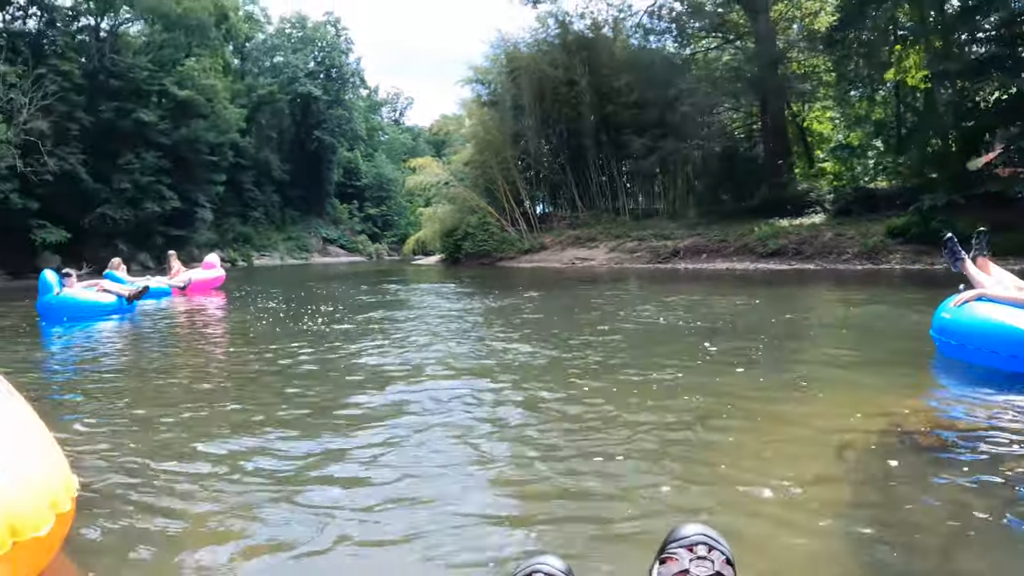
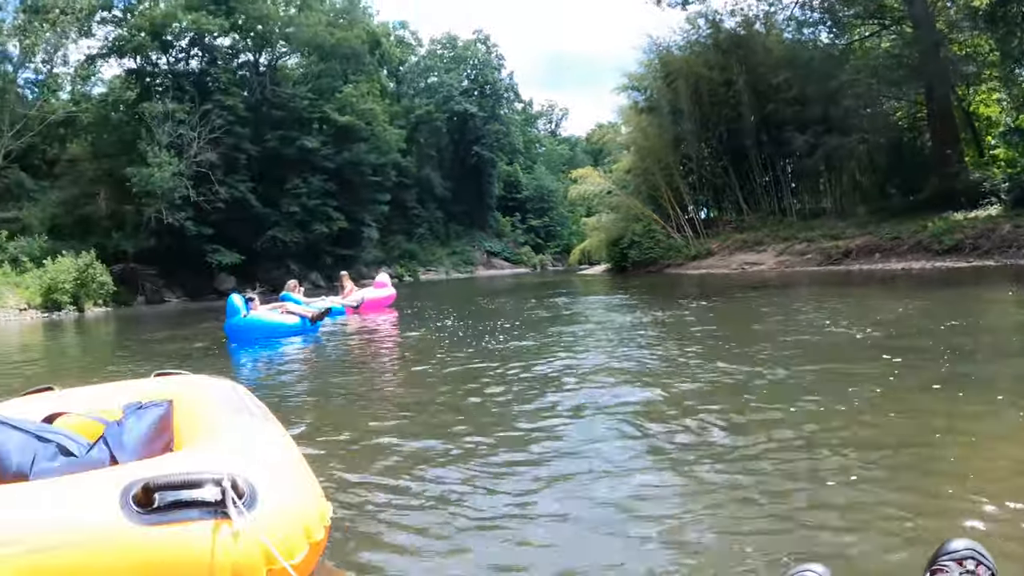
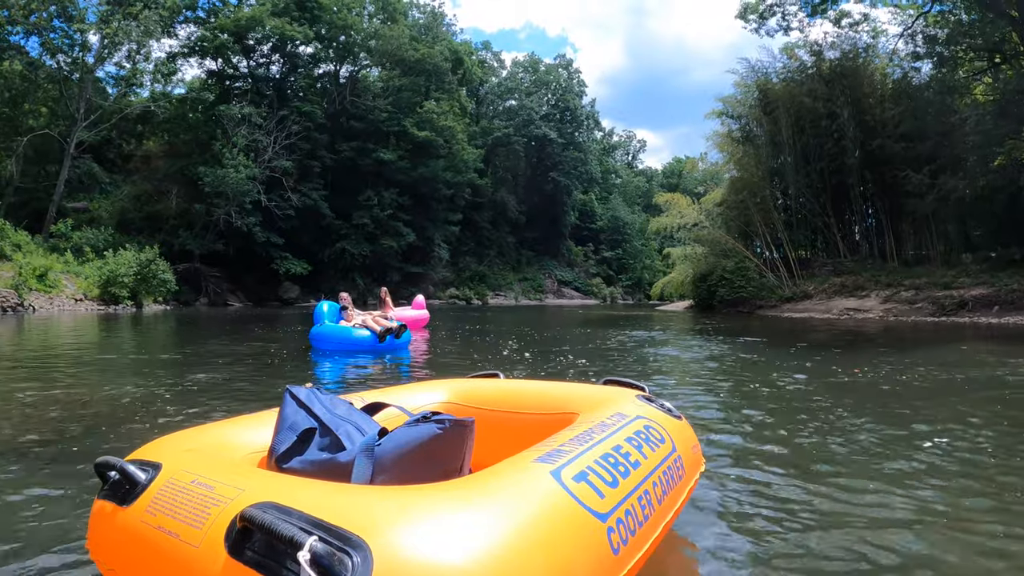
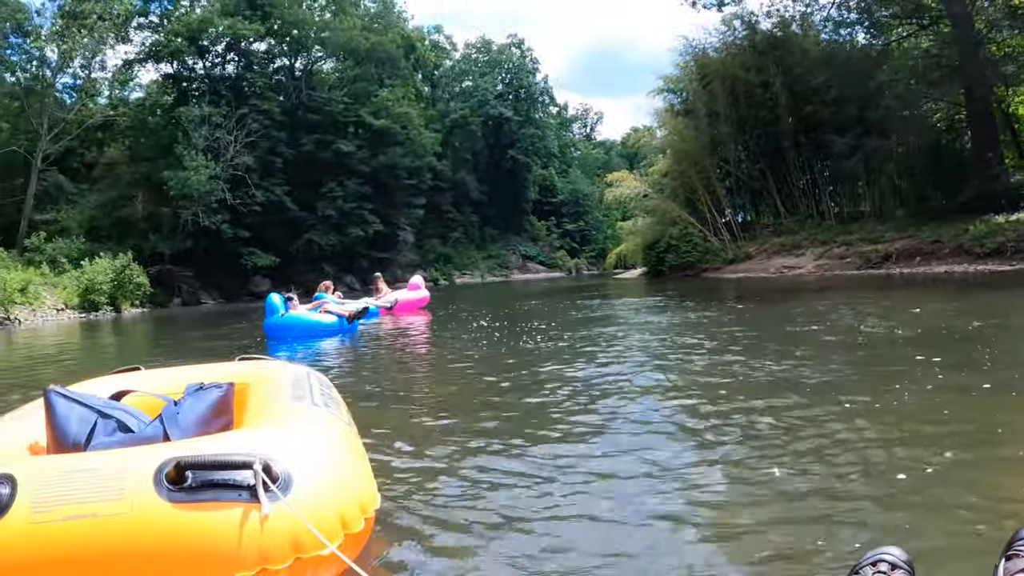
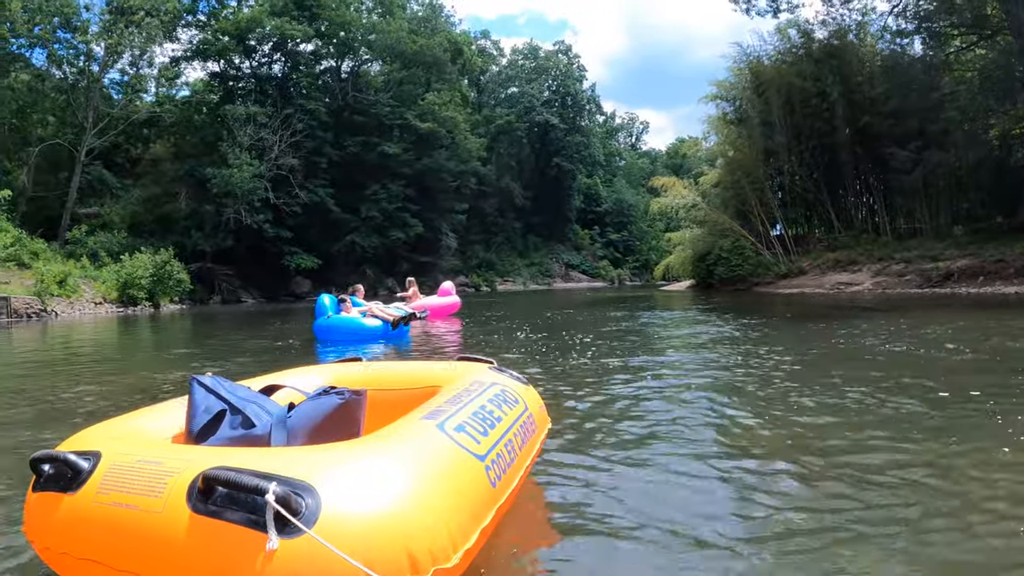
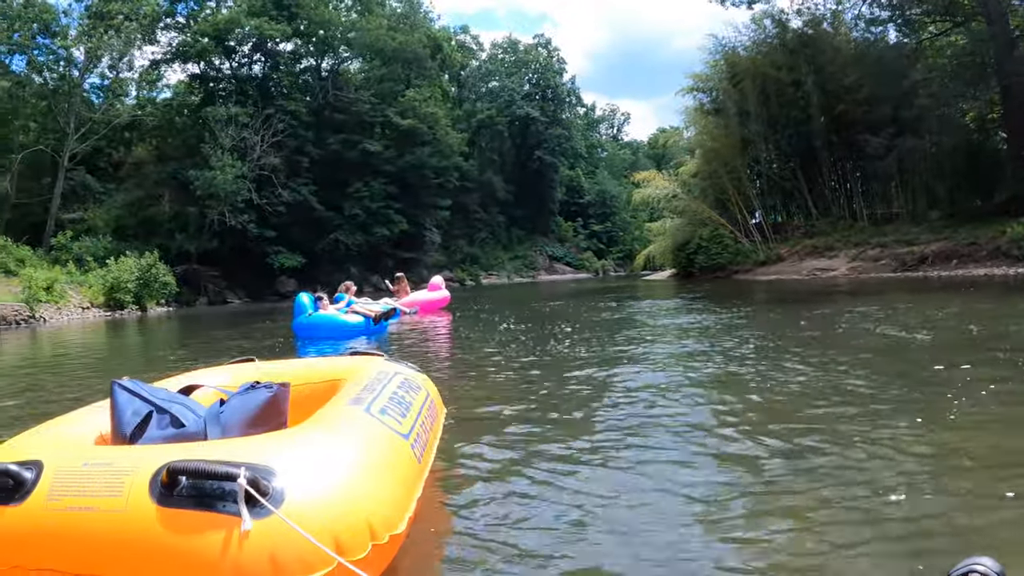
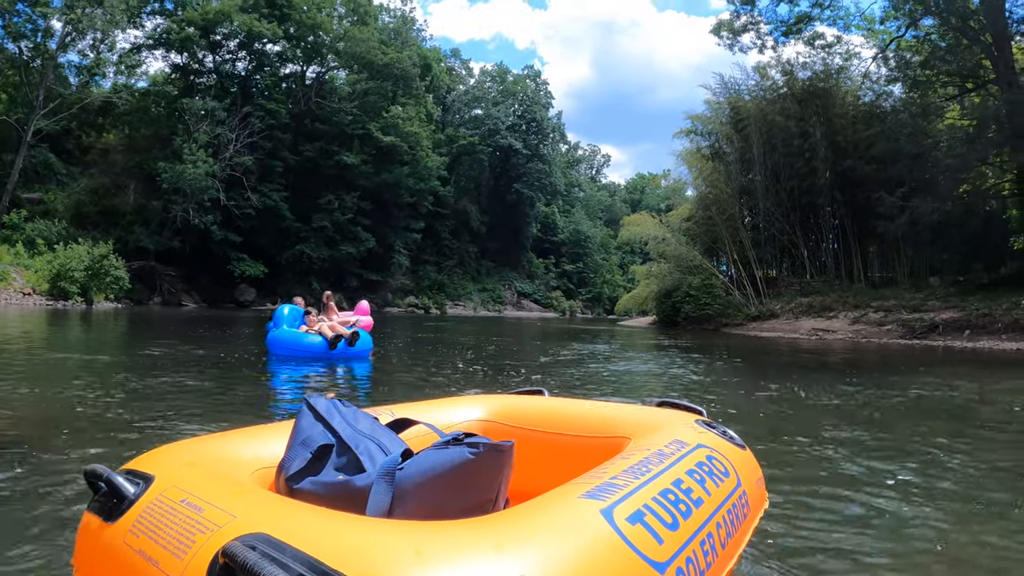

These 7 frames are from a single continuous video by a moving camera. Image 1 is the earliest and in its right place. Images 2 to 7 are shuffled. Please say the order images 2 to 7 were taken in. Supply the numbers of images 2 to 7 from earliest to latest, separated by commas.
2, 4, 6, 5, 3, 7
